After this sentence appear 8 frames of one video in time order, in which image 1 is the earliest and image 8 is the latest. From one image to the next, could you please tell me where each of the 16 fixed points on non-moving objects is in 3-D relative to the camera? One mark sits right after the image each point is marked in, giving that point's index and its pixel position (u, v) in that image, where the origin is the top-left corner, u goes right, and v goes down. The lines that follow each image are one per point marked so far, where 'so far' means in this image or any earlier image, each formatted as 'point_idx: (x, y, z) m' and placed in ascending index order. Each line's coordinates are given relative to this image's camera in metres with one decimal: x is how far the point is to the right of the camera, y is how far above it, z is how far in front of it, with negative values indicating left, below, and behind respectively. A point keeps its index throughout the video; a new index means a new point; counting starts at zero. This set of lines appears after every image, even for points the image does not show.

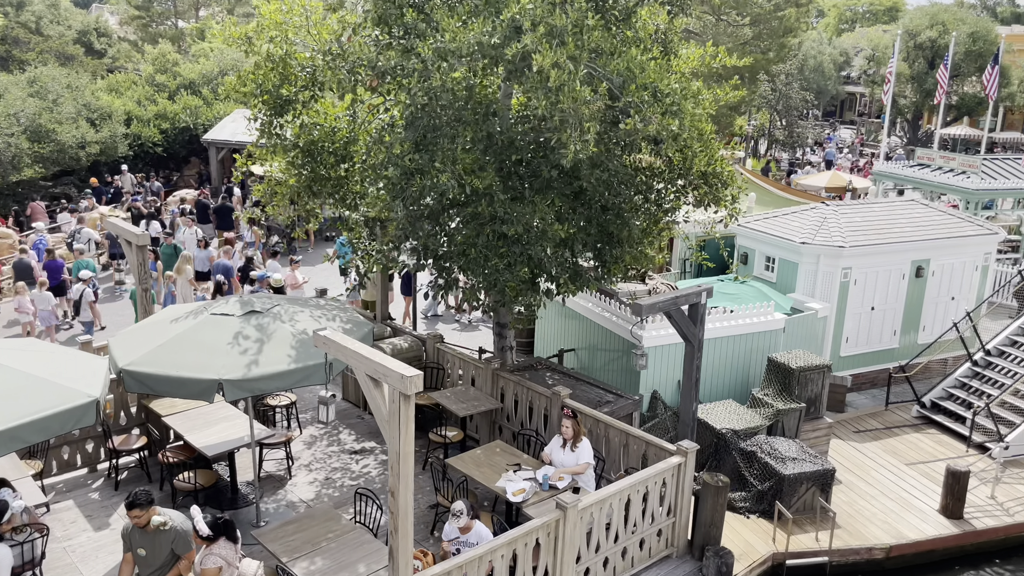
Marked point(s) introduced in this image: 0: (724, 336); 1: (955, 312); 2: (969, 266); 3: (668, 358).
0: (+3.2, -0.7, +12.1) m
1: (+8.1, -0.4, +14.9) m
2: (+8.2, +0.4, +14.7) m
3: (+2.3, -1.0, +11.8) m
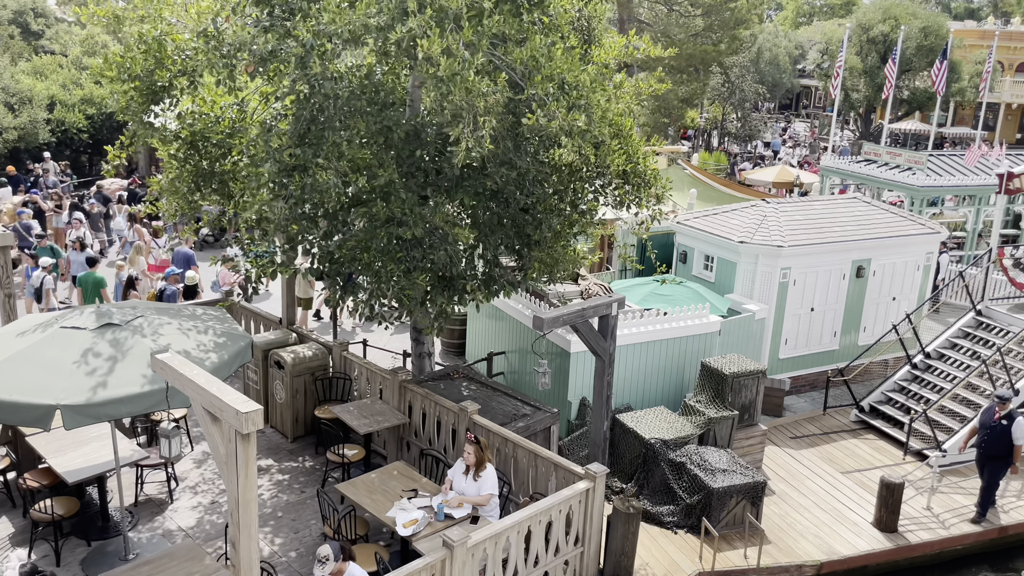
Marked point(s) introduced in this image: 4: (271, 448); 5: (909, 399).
0: (+2.1, -0.7, +11.6) m
1: (+6.9, -0.4, +14.6) m
2: (+7.0, +0.4, +14.4) m
3: (+1.2, -1.0, +11.2) m
4: (-2.6, -1.8, +8.9) m
5: (+6.2, -1.7, +12.7) m
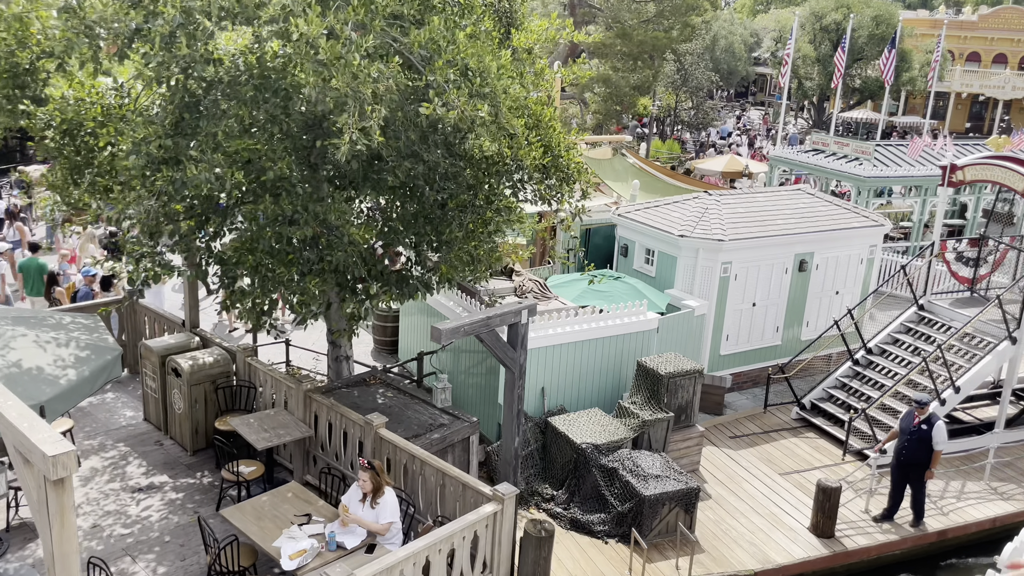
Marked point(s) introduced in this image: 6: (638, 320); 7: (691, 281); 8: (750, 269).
0: (+1.1, -0.7, +11.1) m
1: (+5.8, -0.3, +14.4) m
2: (+5.9, +0.5, +14.1) m
3: (+0.3, -1.0, +10.7) m
4: (-3.5, -1.8, +8.3) m
5: (+5.2, -1.6, +12.4) m
6: (+1.8, -0.5, +11.5) m
7: (+2.8, +0.1, +12.8) m
8: (+3.8, +0.3, +13.0) m
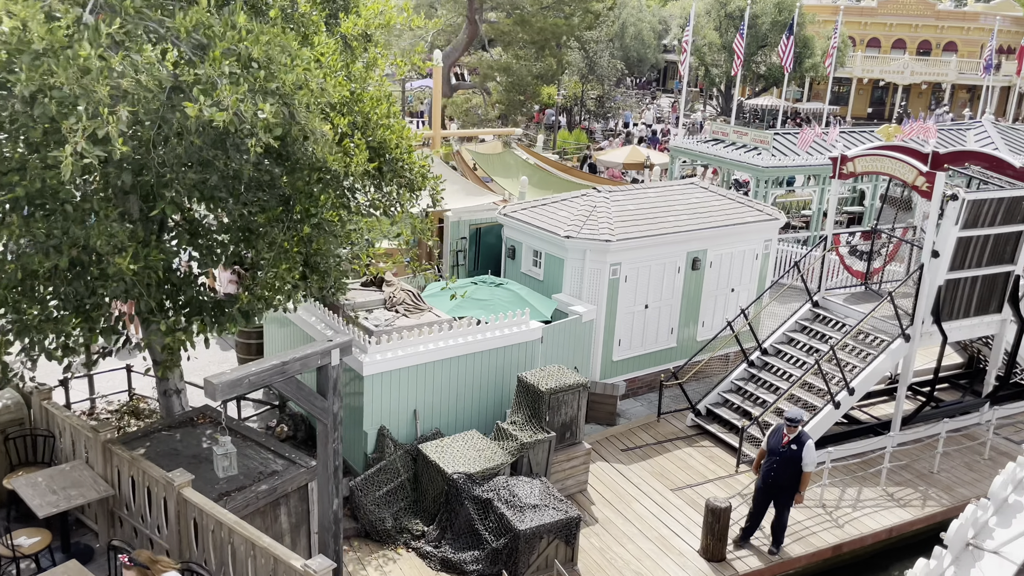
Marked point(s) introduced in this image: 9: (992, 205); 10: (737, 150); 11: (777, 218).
0: (-0.5, -0.8, +10.2) m
1: (+3.8, -0.2, +13.8) m
2: (+4.0, +0.6, +13.6) m
3: (-1.3, -1.2, +9.7) m
4: (-4.8, -2.1, +7.0) m
5: (+3.4, -1.6, +11.9) m
6: (+0.1, -0.6, +10.6) m
7: (+1.0, 0.0, +12.0) m
8: (+2.0, +0.3, +12.3) m
9: (+6.6, +1.1, +11.1) m
10: (+5.4, +3.3, +19.7) m
11: (+4.5, +1.2, +13.6) m
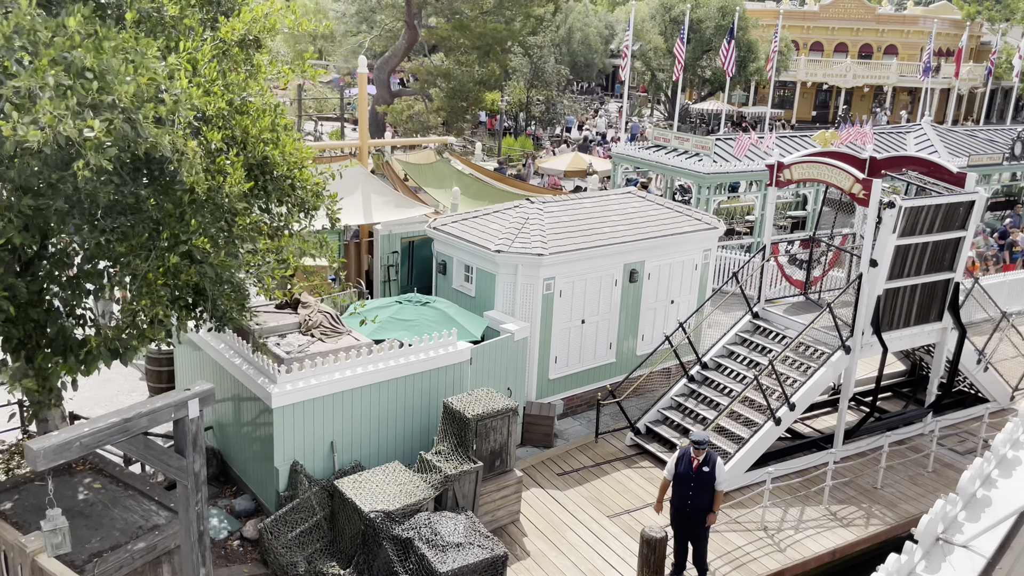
0: (-1.4, -1.1, +9.6) m
1: (+2.7, -0.4, +13.4) m
2: (+2.9, +0.4, +13.2) m
3: (-2.2, -1.4, +9.0) m
4: (-5.5, -2.4, +6.1) m
5: (+2.4, -1.8, +11.4) m
6: (-0.8, -0.8, +10.0) m
7: (0.0, -0.2, +11.5) m
8: (+0.9, +0.1, +11.8) m
9: (+5.6, +1.0, +10.8) m
10: (+4.0, +3.1, +19.4) m
11: (+3.3, +1.0, +13.3) m
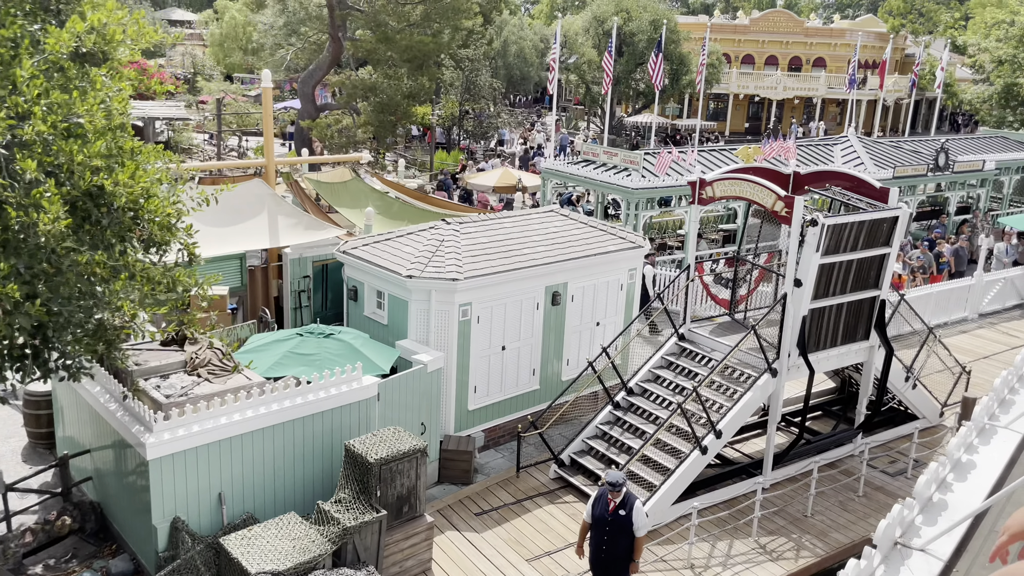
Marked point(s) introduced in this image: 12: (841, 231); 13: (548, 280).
0: (-2.4, -1.4, +8.8) m
1: (+1.5, -0.8, +12.9) m
2: (+1.6, 0.0, +12.7) m
3: (-3.2, -1.8, +8.2) m
4: (-6.3, -2.8, +5.0) m
5: (+1.3, -2.1, +10.9) m
6: (-1.8, -1.2, +9.3) m
7: (-1.2, -0.6, +10.8) m
8: (-0.2, -0.3, +11.2) m
9: (+4.4, +0.8, +10.5) m
10: (+2.2, +2.7, +19.0) m
11: (+2.0, +0.7, +12.8) m
12: (+4.2, +0.7, +10.4) m
13: (+0.5, +0.1, +11.7) m
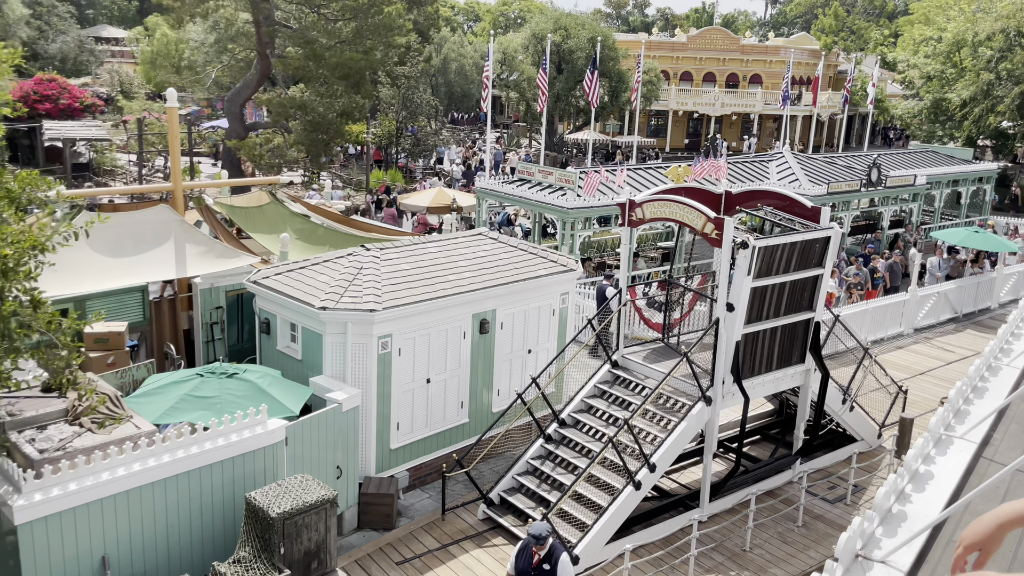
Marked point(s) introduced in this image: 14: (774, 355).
0: (-3.3, -1.8, +8.0) m
1: (+0.4, -1.2, +12.4) m
2: (+0.5, -0.3, +12.2) m
3: (-3.9, -2.2, +7.4) m
4: (-6.8, -3.2, +4.0) m
5: (+0.4, -2.5, +10.3) m
6: (-2.7, -1.5, +8.6) m
7: (-2.1, -1.0, +10.1) m
8: (-1.2, -0.7, +10.5) m
9: (+3.4, +0.5, +10.2) m
10: (+0.7, +2.2, +18.6) m
11: (+0.9, +0.3, +12.3) m
12: (+3.2, +0.4, +10.1) m
13: (-0.5, -0.3, +11.2) m
14: (+3.5, -0.9, +10.8) m
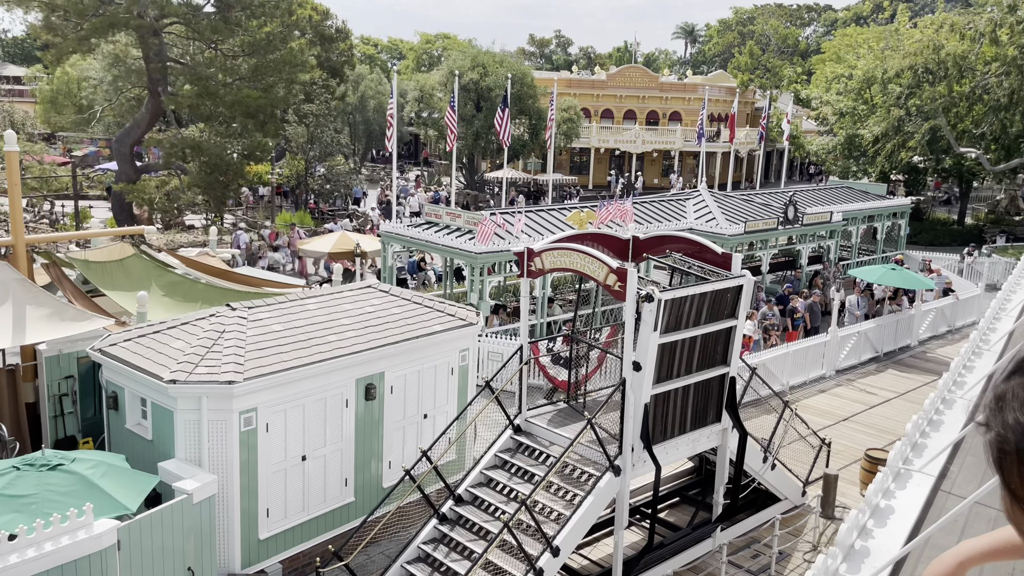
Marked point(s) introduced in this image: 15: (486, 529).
0: (-4.3, -2.5, +6.5) m
1: (-1.1, -2.0, +11.2) m
2: (-1.0, -1.1, +11.1) m
3: (-4.9, -2.8, +5.8) m
4: (-7.5, -3.7, +2.2) m
5: (-0.9, -3.2, +9.1) m
6: (-3.8, -2.2, +7.1) m
7: (-3.4, -1.7, +8.8) m
8: (-2.5, -1.4, +9.3) m
9: (+2.1, -0.2, +9.4) m
10: (-1.3, +1.2, +17.5) m
11: (-0.6, -0.5, +11.3) m
12: (+1.9, -0.2, +9.2) m
13: (-1.9, -1.0, +10.0) m
14: (+2.2, -1.6, +9.9) m
15: (-0.3, -2.7, +9.3) m
